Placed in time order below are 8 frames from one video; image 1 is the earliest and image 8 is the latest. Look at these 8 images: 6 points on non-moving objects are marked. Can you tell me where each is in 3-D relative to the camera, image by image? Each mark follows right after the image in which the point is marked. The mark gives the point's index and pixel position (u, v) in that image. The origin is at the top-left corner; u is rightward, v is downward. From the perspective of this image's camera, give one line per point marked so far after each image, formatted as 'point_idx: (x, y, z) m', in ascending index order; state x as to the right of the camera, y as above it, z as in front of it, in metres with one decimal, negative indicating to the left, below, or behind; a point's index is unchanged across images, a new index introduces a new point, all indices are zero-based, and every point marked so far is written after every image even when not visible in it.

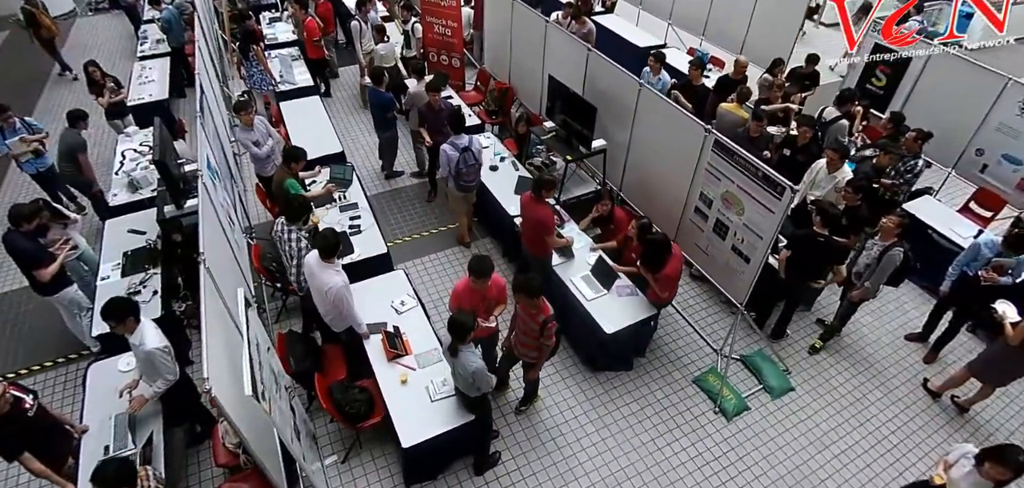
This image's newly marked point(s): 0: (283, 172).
0: (-2.6, +0.8, +5.7) m
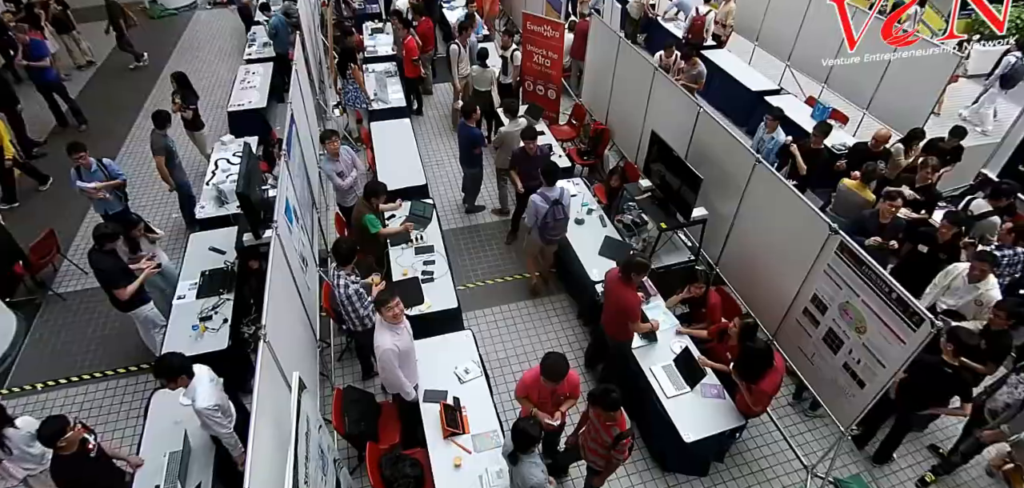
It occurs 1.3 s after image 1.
0: (-1.6, +0.4, +5.5) m
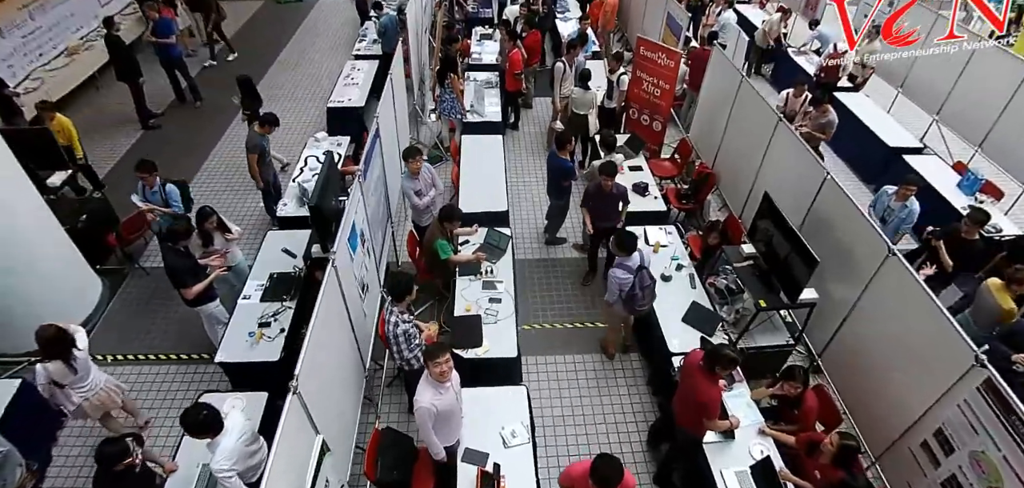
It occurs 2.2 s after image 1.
0: (-0.8, +0.1, +5.3) m
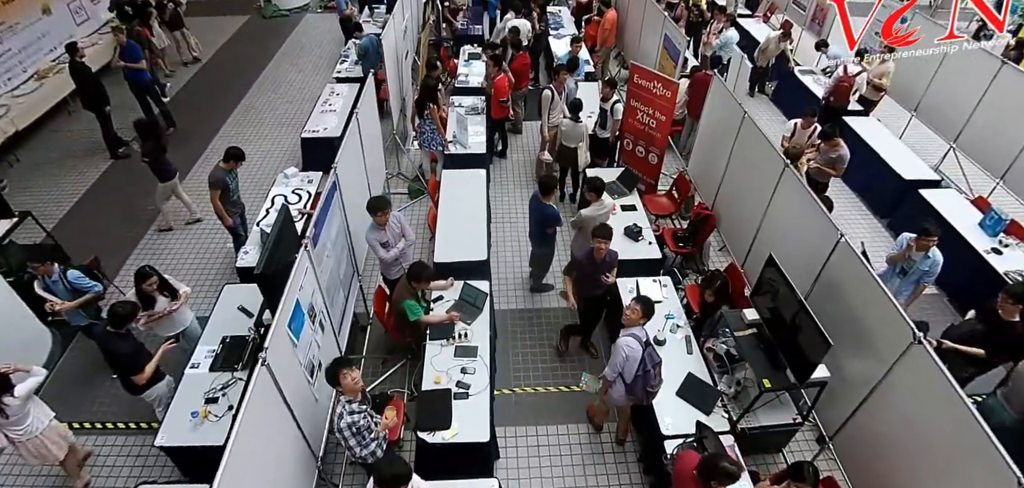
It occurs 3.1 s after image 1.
0: (-1.0, -0.4, +4.8) m
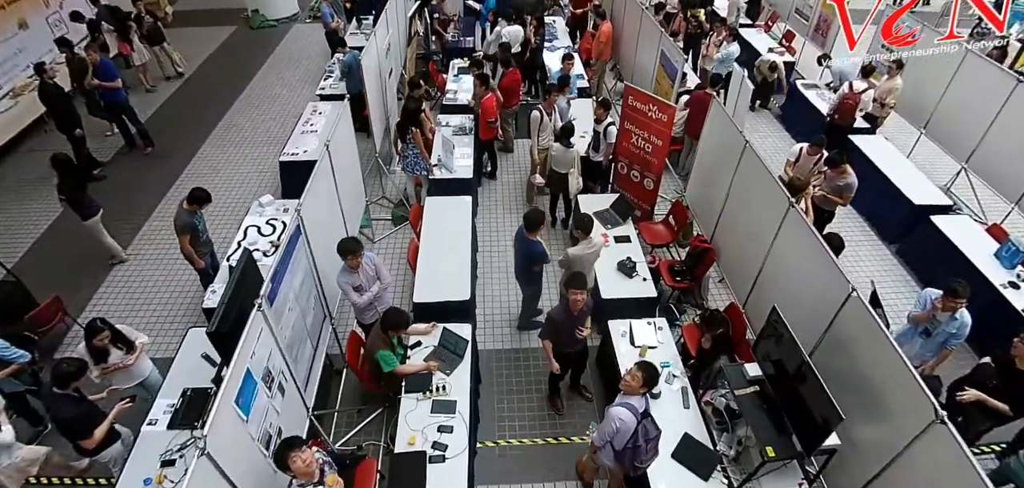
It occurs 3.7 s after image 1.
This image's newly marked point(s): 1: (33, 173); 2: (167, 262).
0: (-1.2, -0.8, +4.4) m
1: (-8.1, +1.2, +8.6) m
2: (-4.7, -0.2, +6.9) m
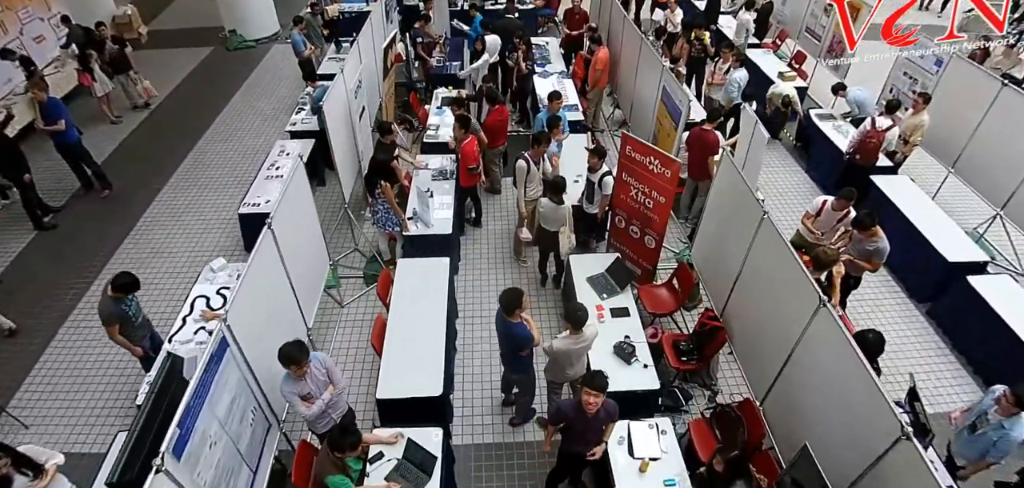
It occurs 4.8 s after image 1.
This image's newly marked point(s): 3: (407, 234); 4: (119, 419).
0: (-1.4, -1.6, +3.7) m
1: (-8.2, +0.4, +7.9) m
2: (-4.8, -1.0, +6.2) m
3: (-1.2, +0.1, +6.0) m
4: (-4.1, -1.8, +5.2) m
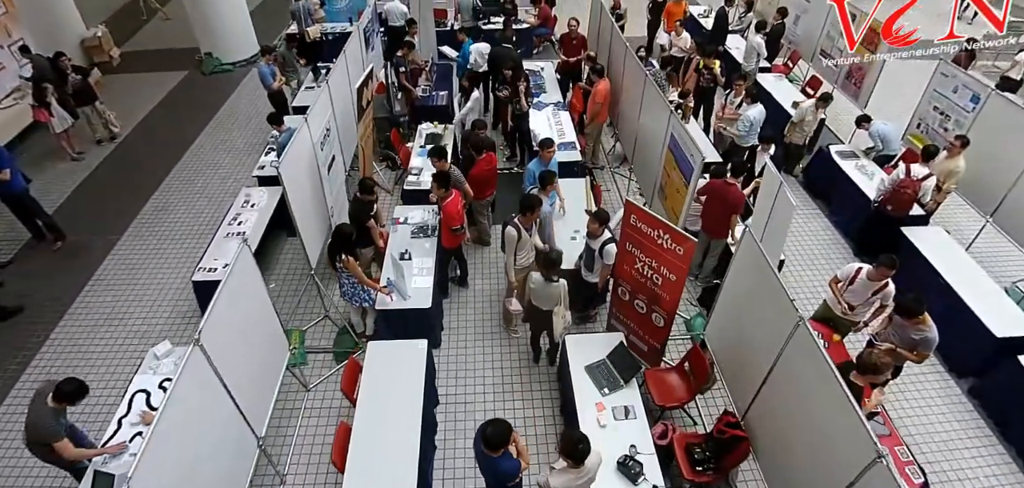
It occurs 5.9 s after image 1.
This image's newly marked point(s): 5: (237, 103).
0: (-1.5, -2.4, +3.0) m
1: (-8.4, -0.5, +7.2) m
2: (-5.0, -1.8, +5.5) m
3: (-1.3, -0.7, +5.2) m
4: (-4.2, -2.6, +4.5) m
5: (-5.7, +2.9, +10.6) m
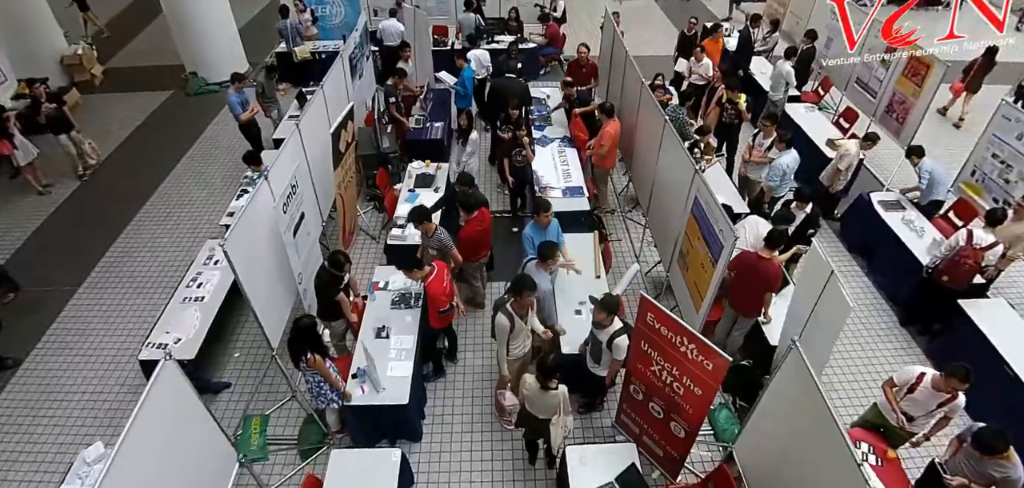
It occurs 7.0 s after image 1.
0: (-1.6, -3.2, +2.2) m
1: (-8.4, -1.1, +6.5) m
2: (-5.1, -2.5, +4.8) m
3: (-1.4, -1.5, +4.5) m
4: (-4.3, -3.3, +3.8) m
5: (-5.7, +2.2, +9.9) m
